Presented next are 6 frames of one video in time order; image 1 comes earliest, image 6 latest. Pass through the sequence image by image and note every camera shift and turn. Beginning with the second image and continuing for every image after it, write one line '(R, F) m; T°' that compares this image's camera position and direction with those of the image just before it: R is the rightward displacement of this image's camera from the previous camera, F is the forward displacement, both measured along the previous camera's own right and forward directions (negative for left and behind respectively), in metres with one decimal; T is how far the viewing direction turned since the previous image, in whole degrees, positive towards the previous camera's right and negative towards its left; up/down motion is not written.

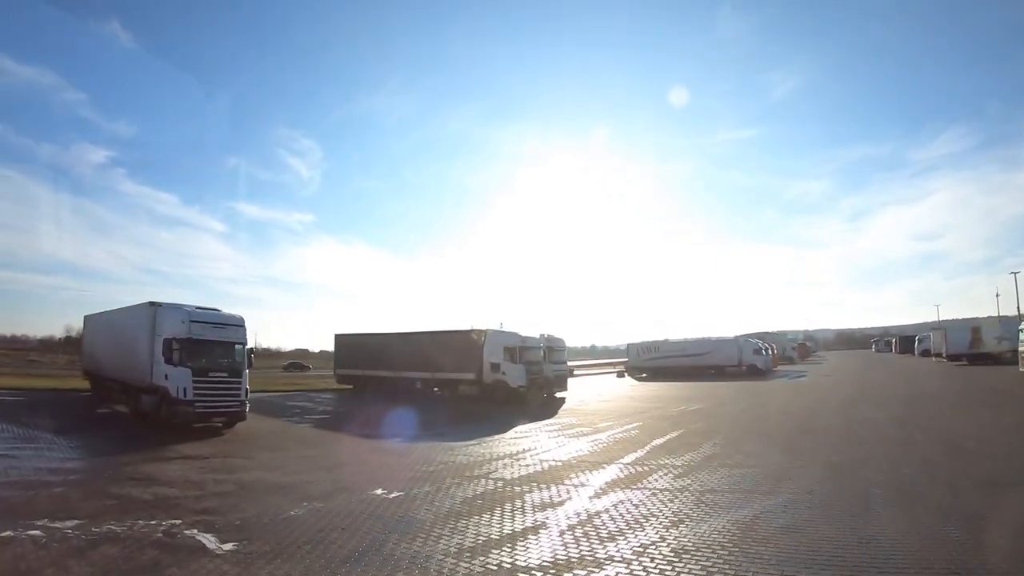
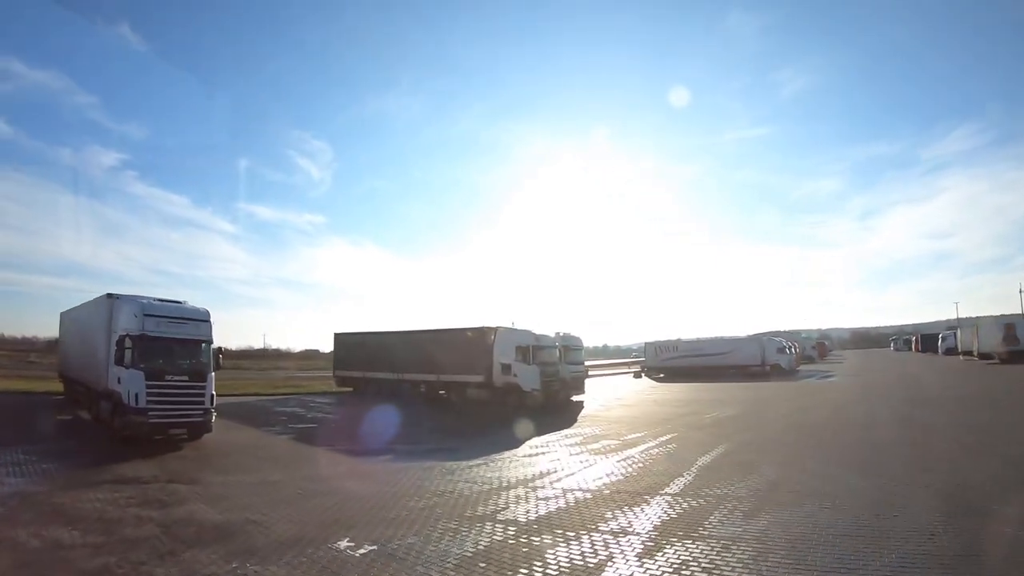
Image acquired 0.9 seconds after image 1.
(-0.1, +2.7) m; -1°
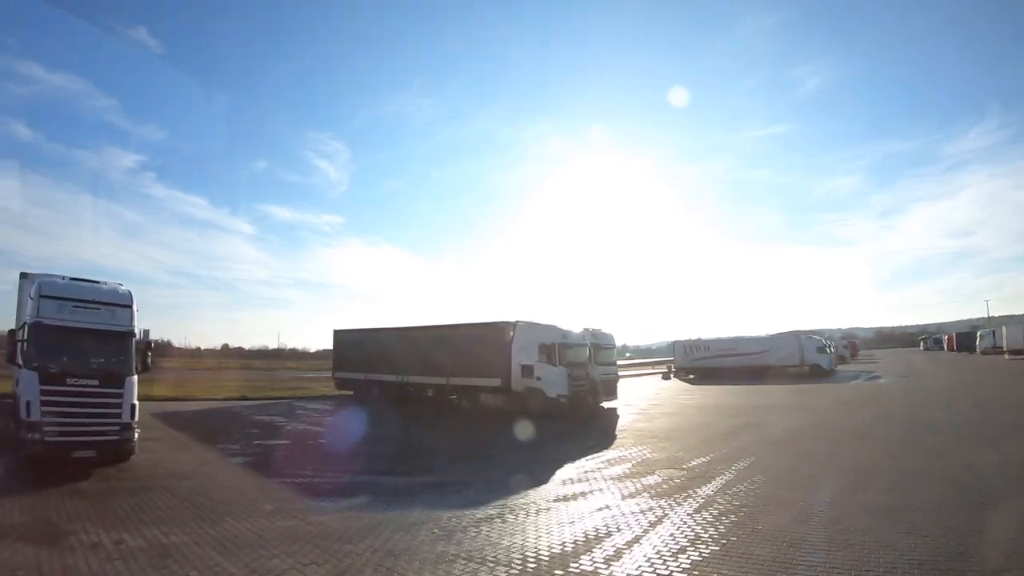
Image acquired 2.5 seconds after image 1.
(-0.1, +3.8) m; -1°
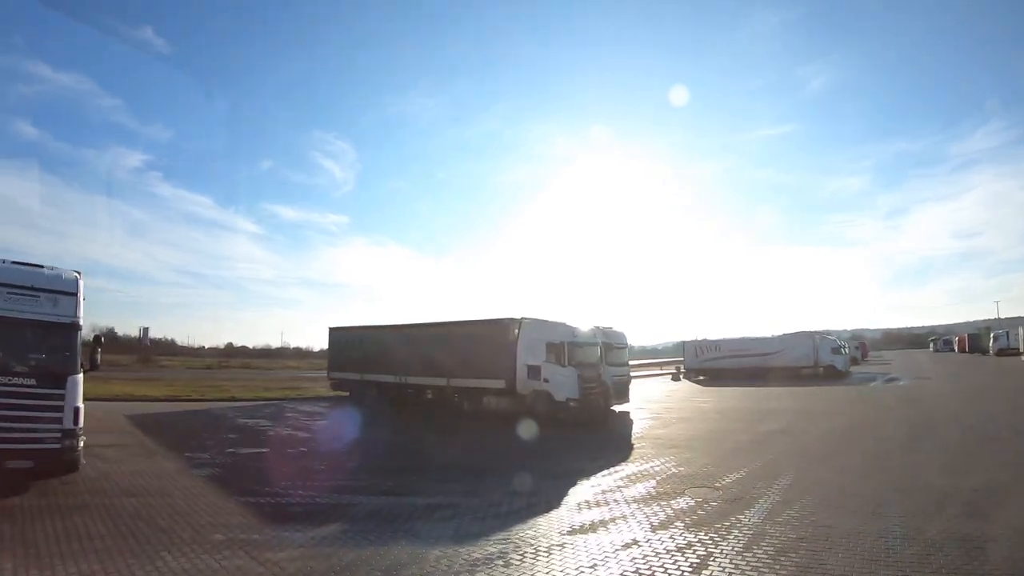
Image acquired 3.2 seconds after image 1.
(0.0, +1.6) m; 0°
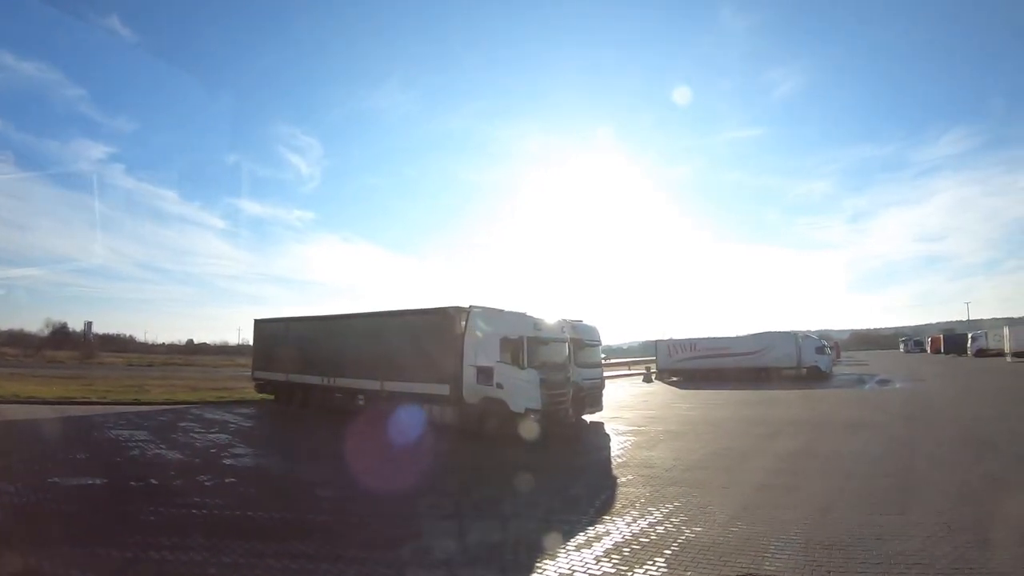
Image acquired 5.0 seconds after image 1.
(+0.5, +4.1) m; +2°
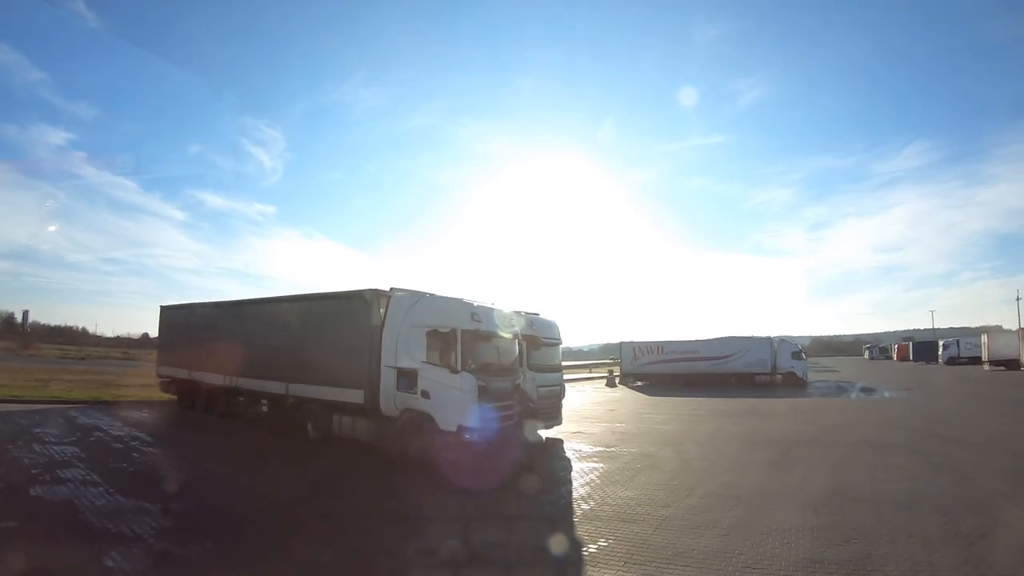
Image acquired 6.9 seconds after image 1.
(+0.5, +3.5) m; +3°
